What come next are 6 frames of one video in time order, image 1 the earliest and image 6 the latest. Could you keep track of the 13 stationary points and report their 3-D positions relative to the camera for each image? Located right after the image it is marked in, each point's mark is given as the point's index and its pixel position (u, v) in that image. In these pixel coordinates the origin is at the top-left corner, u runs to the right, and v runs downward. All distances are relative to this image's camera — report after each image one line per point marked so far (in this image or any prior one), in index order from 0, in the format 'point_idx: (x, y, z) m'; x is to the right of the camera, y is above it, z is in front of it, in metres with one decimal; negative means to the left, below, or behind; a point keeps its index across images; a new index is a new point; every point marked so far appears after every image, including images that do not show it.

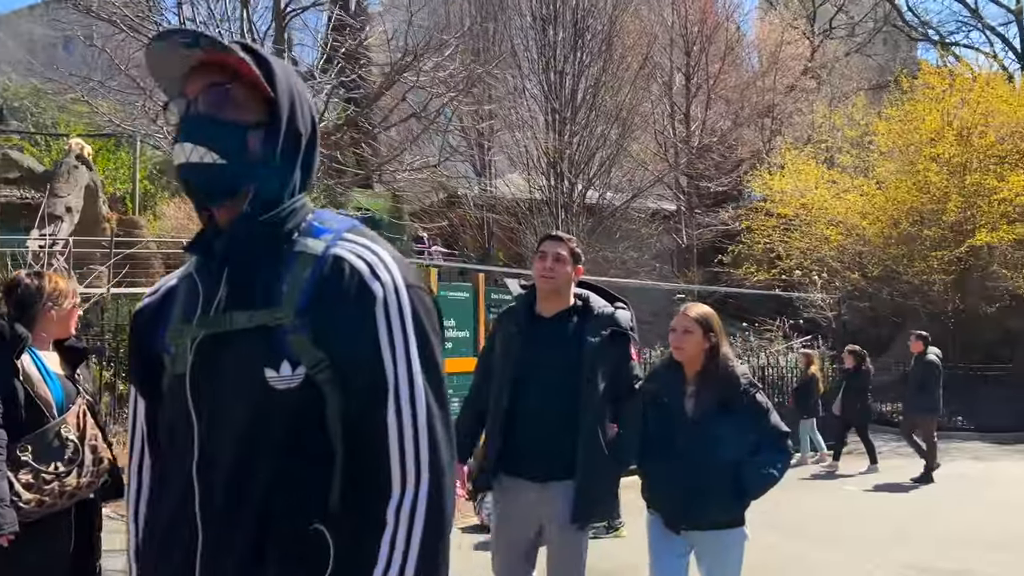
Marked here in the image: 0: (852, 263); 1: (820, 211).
0: (+7.1, +0.5, +17.3) m
1: (+6.4, +1.6, +17.1) m
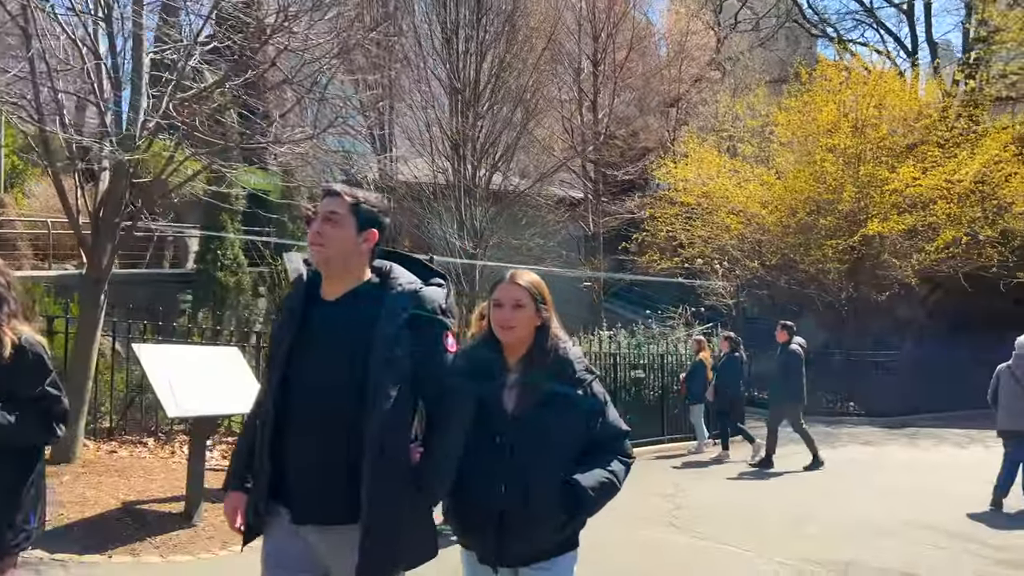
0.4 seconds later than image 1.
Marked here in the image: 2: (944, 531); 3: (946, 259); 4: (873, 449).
0: (+5.1, +0.8, +17.5) m
1: (+4.4, +1.9, +17.2) m
2: (+3.3, -1.9, +6.2) m
3: (+8.3, +0.6, +15.6) m
4: (+4.9, -2.2, +11.0) m
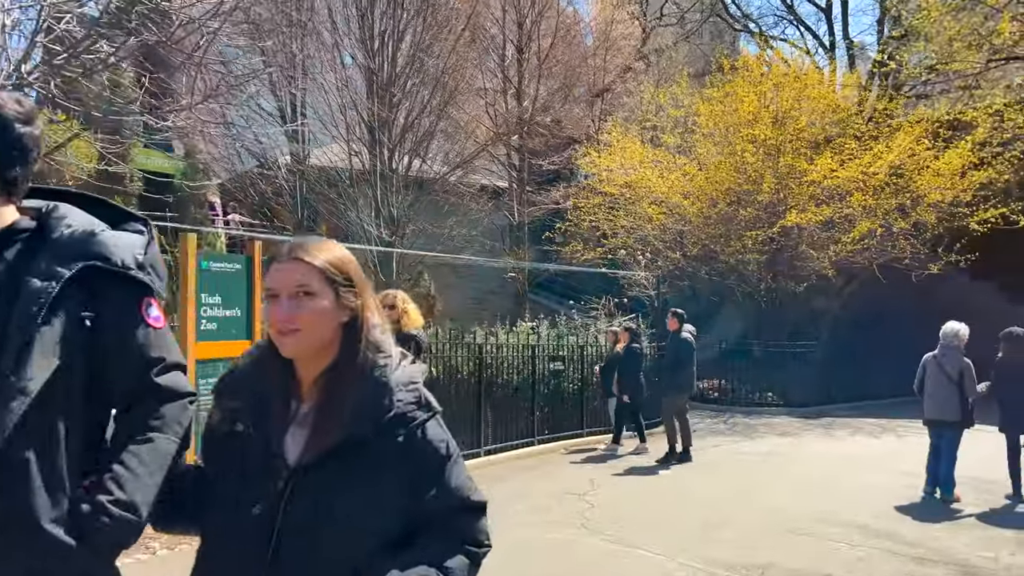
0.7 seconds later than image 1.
0: (+3.4, +1.0, +17.4) m
1: (+2.7, +2.1, +17.1) m
2: (+2.6, -1.8, +6.0) m
3: (+6.8, +0.7, +15.8) m
4: (+3.8, -2.0, +11.0) m
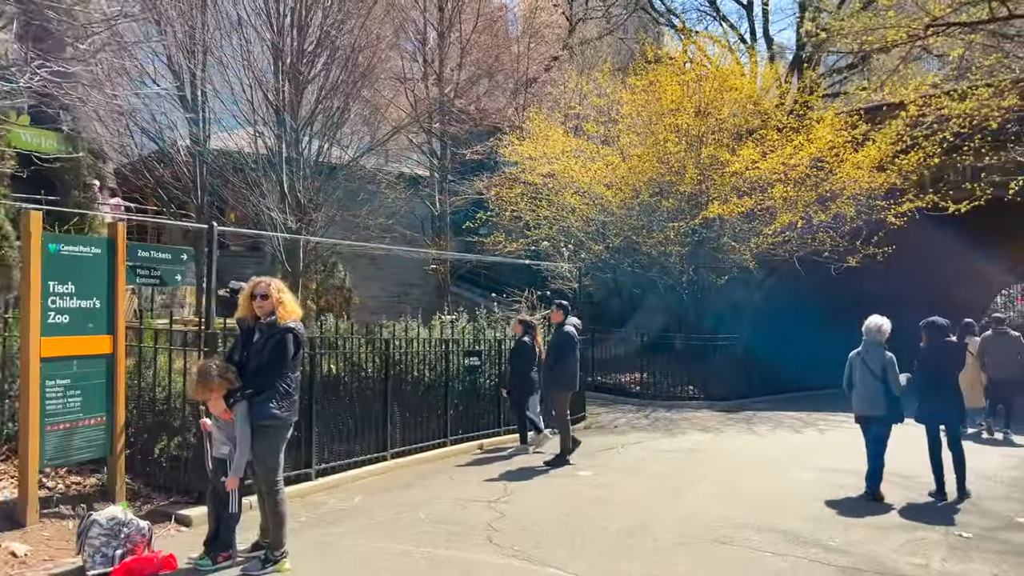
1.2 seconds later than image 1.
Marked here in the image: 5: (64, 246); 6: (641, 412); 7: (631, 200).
0: (+1.7, +1.1, +17.1) m
1: (+1.1, +2.2, +16.7) m
2: (+1.9, -1.7, +5.7) m
3: (+5.3, +0.9, +15.7) m
4: (+2.7, -1.9, +10.7) m
5: (-3.0, +0.3, +5.6) m
6: (+2.2, -2.1, +13.9) m
7: (+2.3, +1.7, +15.9) m
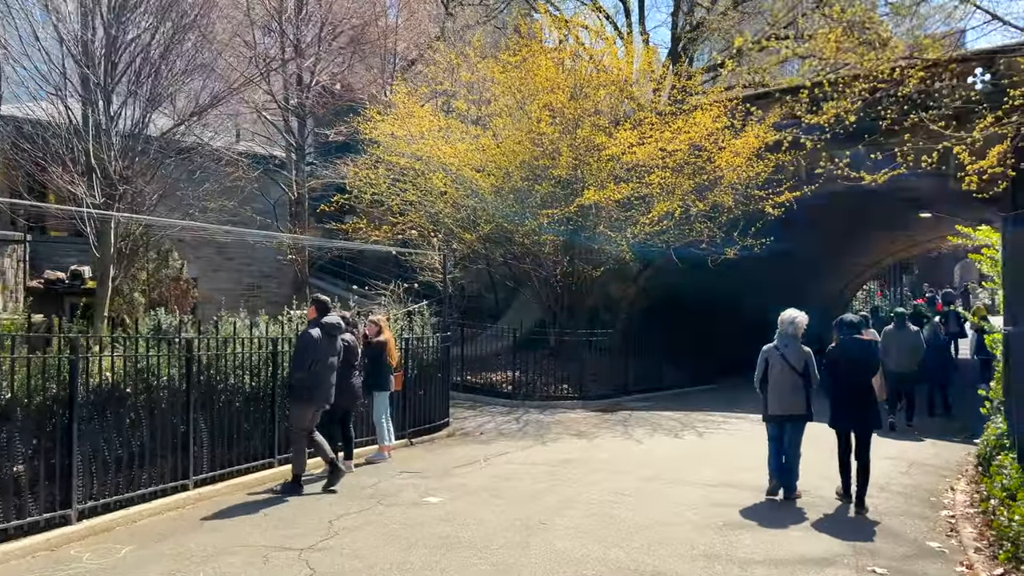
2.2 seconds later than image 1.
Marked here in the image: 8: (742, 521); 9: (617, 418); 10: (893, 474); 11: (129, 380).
0: (-1.0, +1.3, +15.8) m
1: (-1.5, +2.4, +15.3) m
2: (+0.9, -1.6, +4.5) m
3: (+2.8, +1.0, +15.0) m
4: (+0.9, -1.8, +9.6) m
5: (-4.0, +0.4, +3.7) m
6: (0.0, -2.0, +12.7) m
7: (-0.2, +1.9, +14.7) m
8: (+1.7, -1.7, +6.0) m
9: (+1.5, -1.9, +11.8) m
10: (+3.8, -1.9, +8.1) m
11: (-2.9, -0.7, +6.1) m
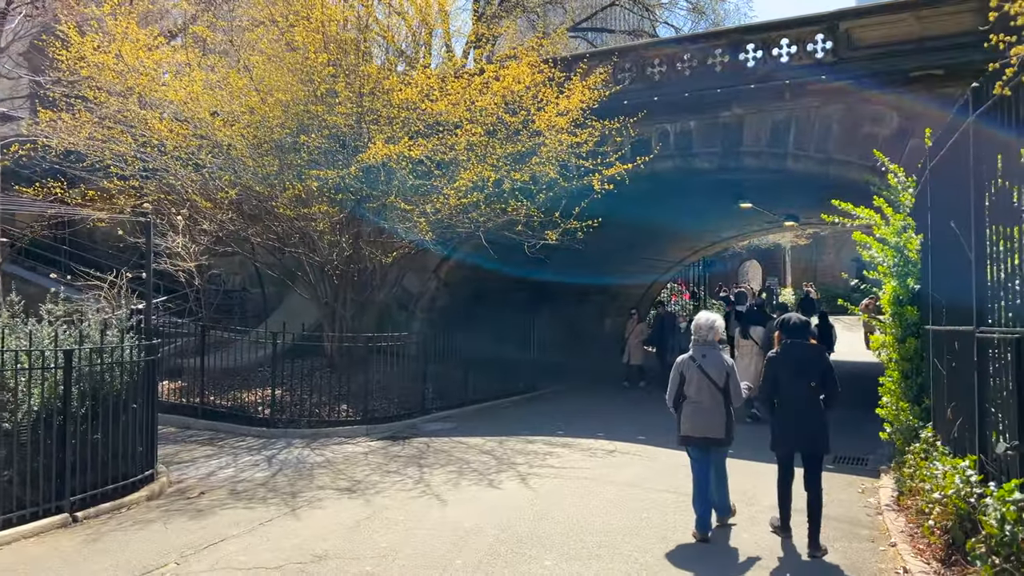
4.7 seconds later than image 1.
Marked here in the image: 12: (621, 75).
0: (-4.4, +1.4, +11.9) m
1: (-4.8, +2.5, +11.3) m
2: (+0.1, -1.5, +1.4) m
3: (-0.6, +1.1, +12.0) m
4: (-1.2, -1.7, +6.4) m
5: (-4.4, +0.5, -0.5) m
6: (-2.8, -1.8, +9.2) m
7: (-3.4, +2.0, +11.1) m
8: (+0.5, -1.6, +3.0) m
9: (-1.1, -1.8, +8.7) m
10: (+2.0, -1.7, +5.7) m
11: (-4.0, -0.5, +2.0) m
12: (+1.8, +3.6, +13.7) m
